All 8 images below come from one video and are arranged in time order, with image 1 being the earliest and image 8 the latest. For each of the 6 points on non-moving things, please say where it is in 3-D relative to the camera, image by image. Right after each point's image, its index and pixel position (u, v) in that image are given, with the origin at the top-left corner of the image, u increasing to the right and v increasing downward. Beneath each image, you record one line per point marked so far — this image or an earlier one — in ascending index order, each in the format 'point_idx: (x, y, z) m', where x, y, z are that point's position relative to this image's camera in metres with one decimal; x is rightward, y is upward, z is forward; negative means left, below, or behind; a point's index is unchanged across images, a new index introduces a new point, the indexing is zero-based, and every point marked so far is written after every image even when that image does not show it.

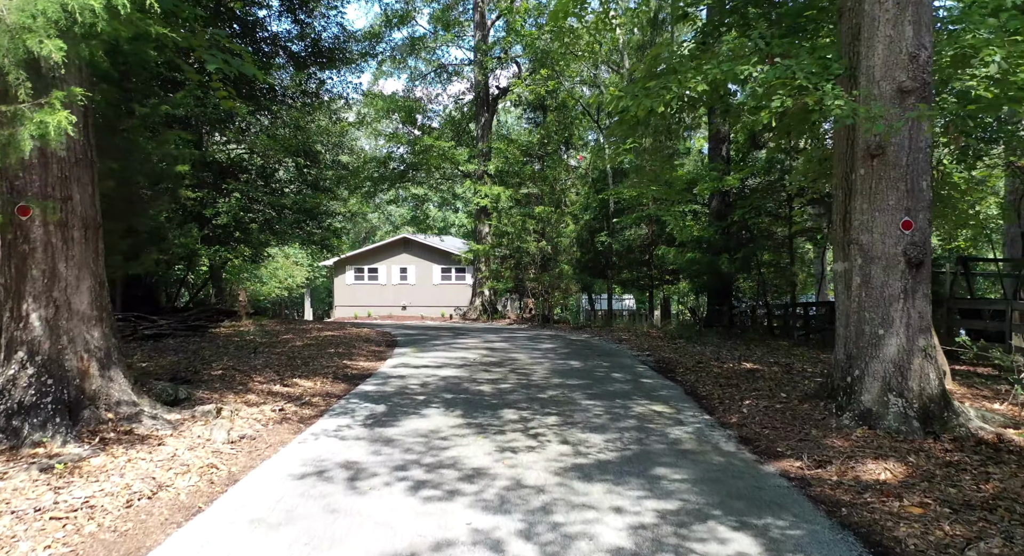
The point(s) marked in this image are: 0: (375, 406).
0: (-1.2, -1.1, +6.2) m
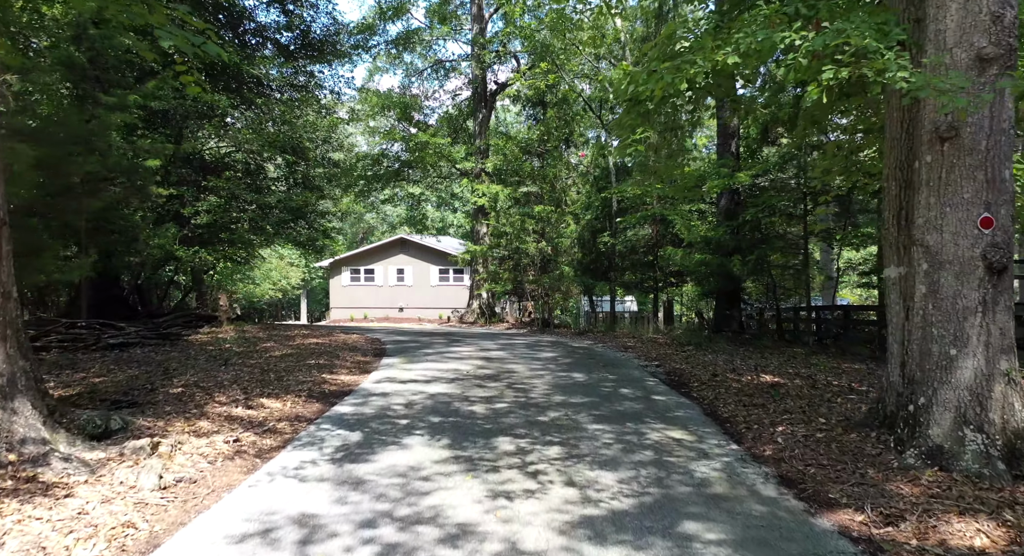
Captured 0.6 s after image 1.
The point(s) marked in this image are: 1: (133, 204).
0: (-1.2, -1.2, +5.3) m
1: (-6.1, +1.2, +11.5) m
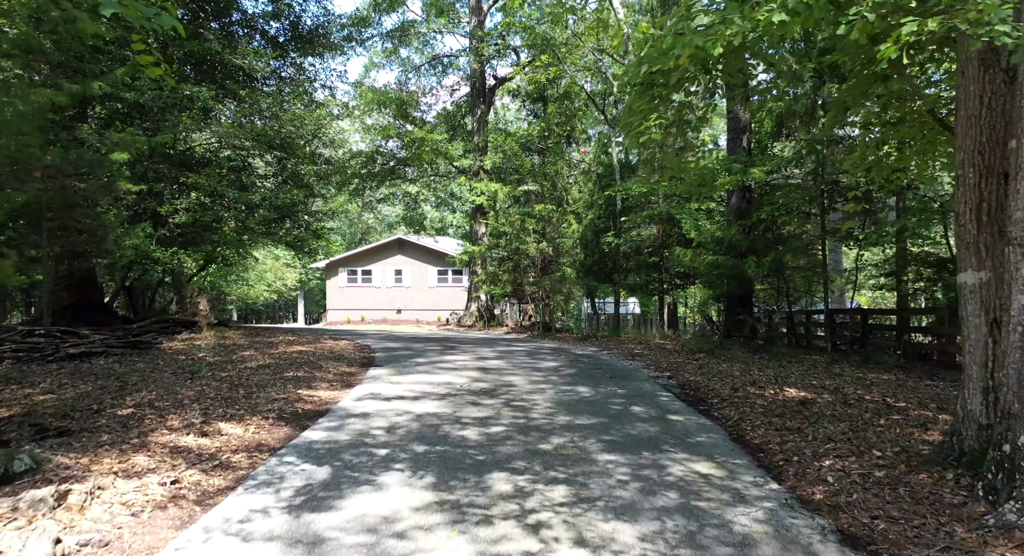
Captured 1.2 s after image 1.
0: (-1.3, -1.2, +4.5) m
1: (-6.1, +1.1, +10.6) m
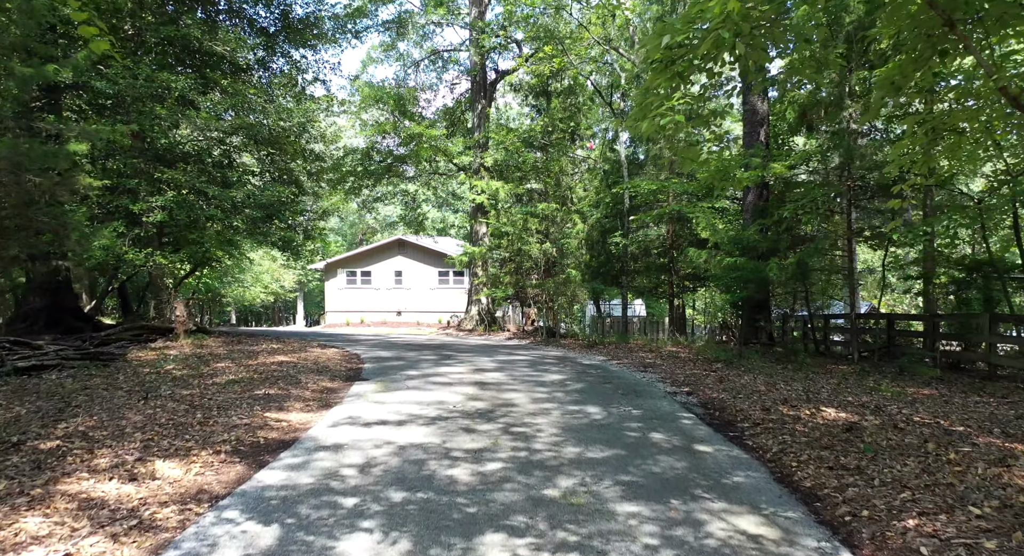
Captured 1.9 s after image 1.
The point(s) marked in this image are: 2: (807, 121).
0: (-1.3, -1.3, +3.6) m
1: (-6.1, +1.1, +9.7) m
2: (+5.3, +2.8, +12.7) m
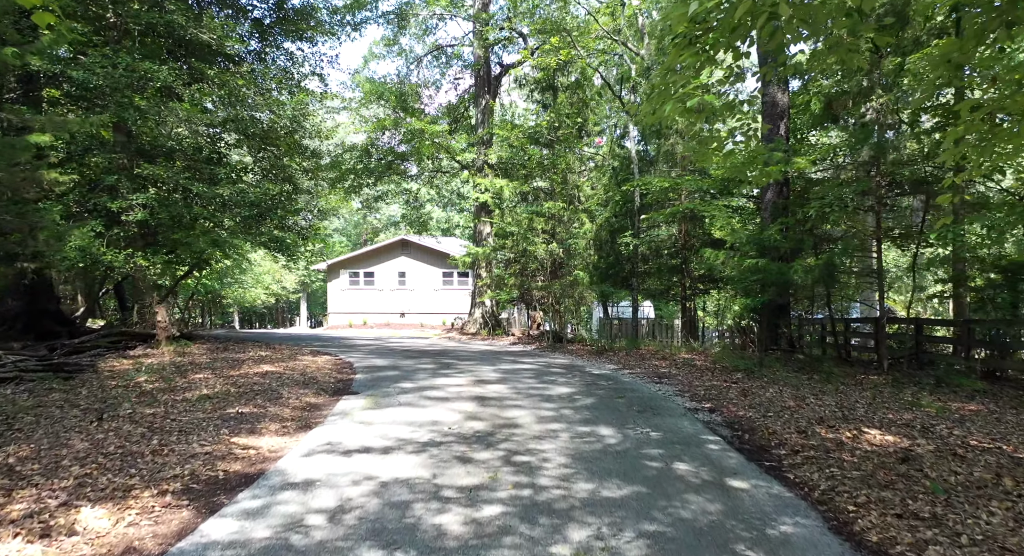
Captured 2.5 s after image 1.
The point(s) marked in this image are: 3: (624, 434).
0: (-1.3, -1.3, +2.8) m
1: (-6.1, +1.0, +9.0) m
2: (+5.3, +2.8, +11.8) m
3: (+1.0, -1.3, +6.2) m
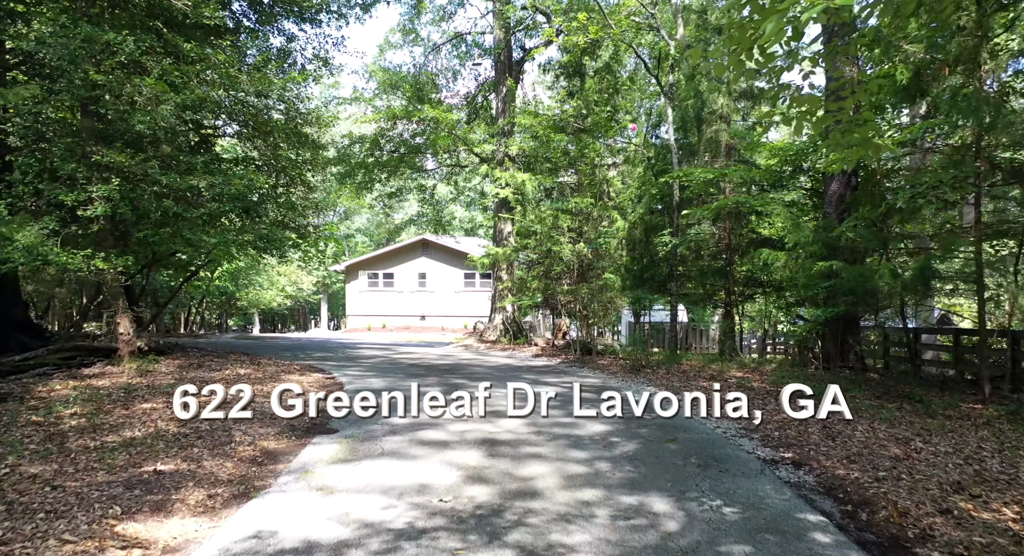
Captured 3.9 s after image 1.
0: (-1.3, -1.4, +1.0) m
1: (-5.9, +1.0, +7.4) m
2: (+5.6, +2.7, +9.9) m
3: (+1.1, -1.4, +4.3) m
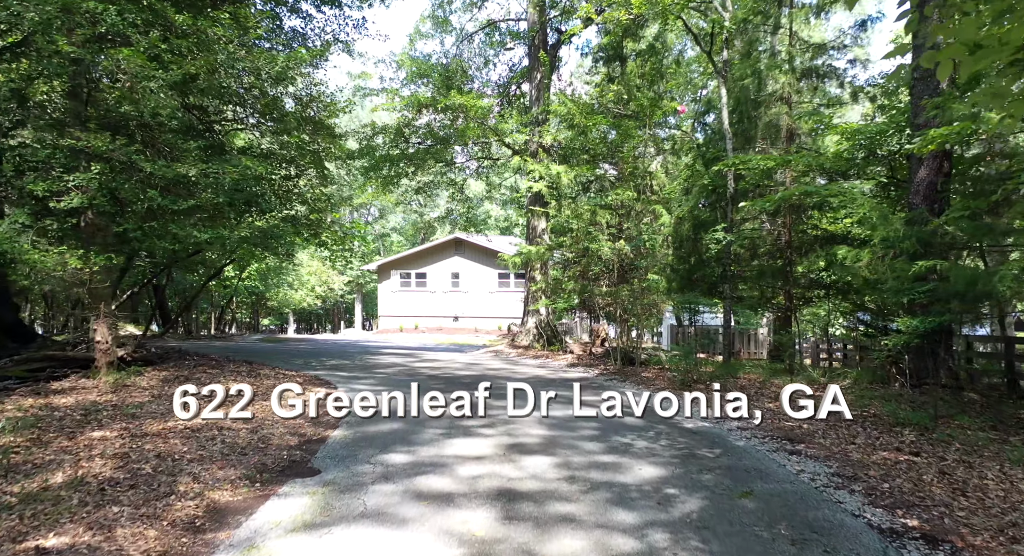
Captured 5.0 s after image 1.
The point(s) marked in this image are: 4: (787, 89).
0: (-1.4, -1.4, -0.3) m
1: (-5.6, +1.0, +6.3) m
2: (+6.0, +2.6, +8.1) m
3: (+1.1, -1.4, +2.9) m
4: (+5.1, +3.5, +13.1) m
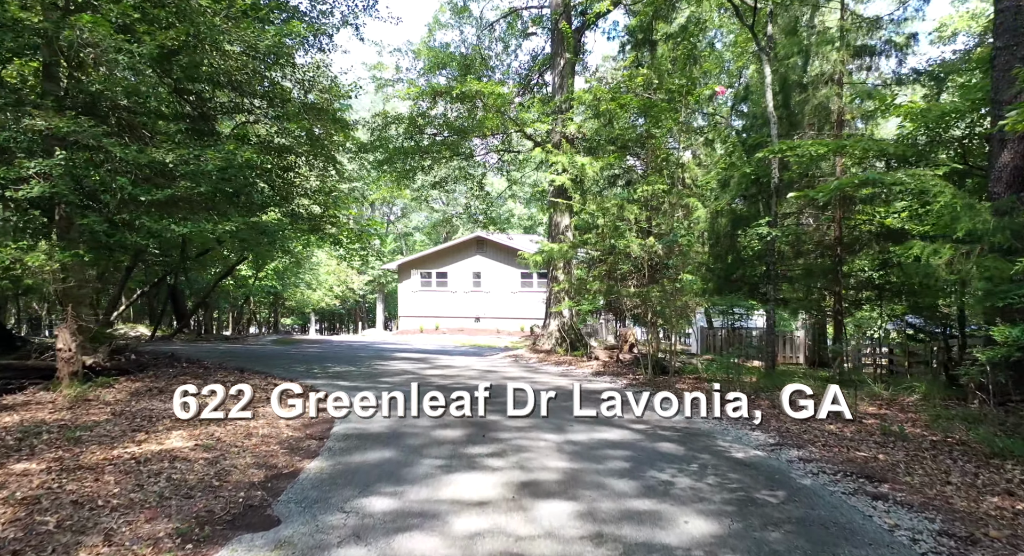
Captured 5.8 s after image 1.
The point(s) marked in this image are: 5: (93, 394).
0: (-1.5, -1.4, -1.4) m
1: (-5.5, +1.0, +5.3) m
2: (+6.2, +2.6, +6.8) m
3: (+1.1, -1.4, +1.7) m
4: (+5.4, +3.5, +11.7) m
5: (-4.3, -1.2, +7.4) m
